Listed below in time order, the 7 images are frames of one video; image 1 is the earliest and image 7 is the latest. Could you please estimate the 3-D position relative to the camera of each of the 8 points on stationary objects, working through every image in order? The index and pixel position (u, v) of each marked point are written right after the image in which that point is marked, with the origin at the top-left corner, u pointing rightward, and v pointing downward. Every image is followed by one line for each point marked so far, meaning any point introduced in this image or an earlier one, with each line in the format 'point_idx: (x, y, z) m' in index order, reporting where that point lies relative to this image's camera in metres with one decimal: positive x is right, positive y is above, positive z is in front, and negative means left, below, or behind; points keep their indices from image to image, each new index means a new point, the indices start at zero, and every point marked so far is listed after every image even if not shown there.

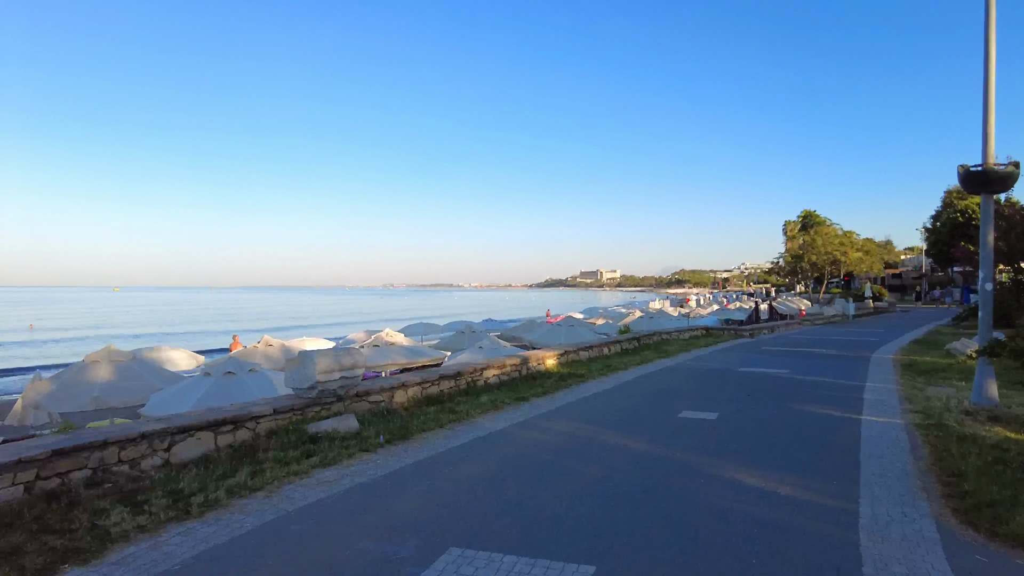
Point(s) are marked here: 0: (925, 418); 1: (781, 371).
0: (+5.3, -1.7, +7.9) m
1: (+5.5, -1.7, +12.4) m
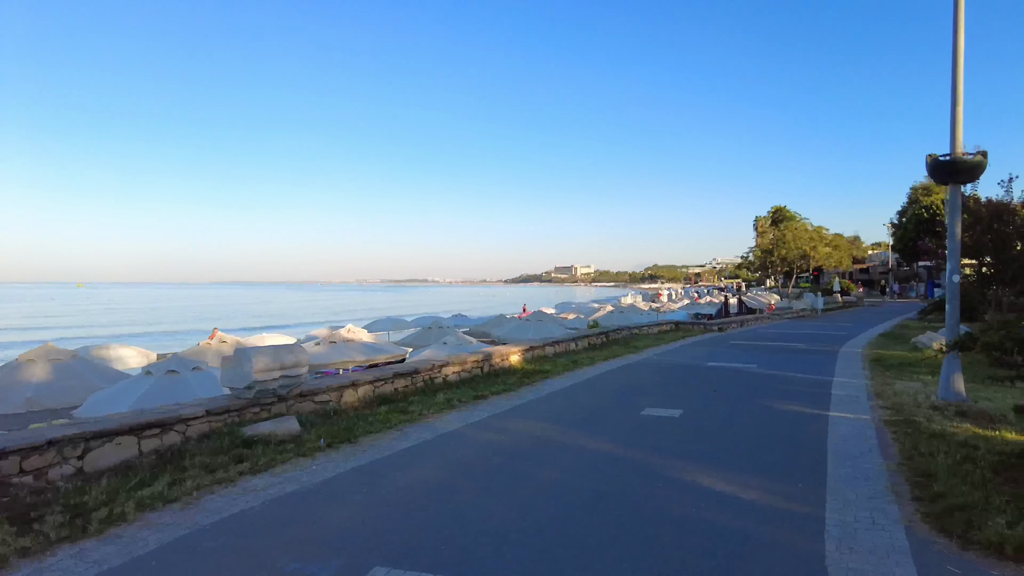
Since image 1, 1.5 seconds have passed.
0: (+4.8, -1.6, +7.7) m
1: (+4.7, -1.6, +12.2) m
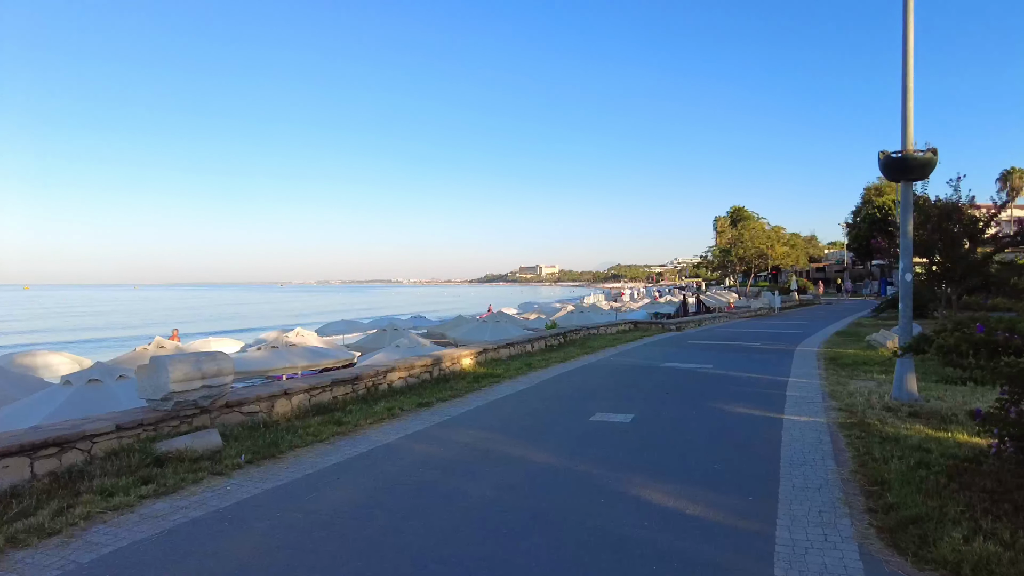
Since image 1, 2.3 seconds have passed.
0: (+4.1, -1.6, +7.5) m
1: (+3.8, -1.5, +12.0) m
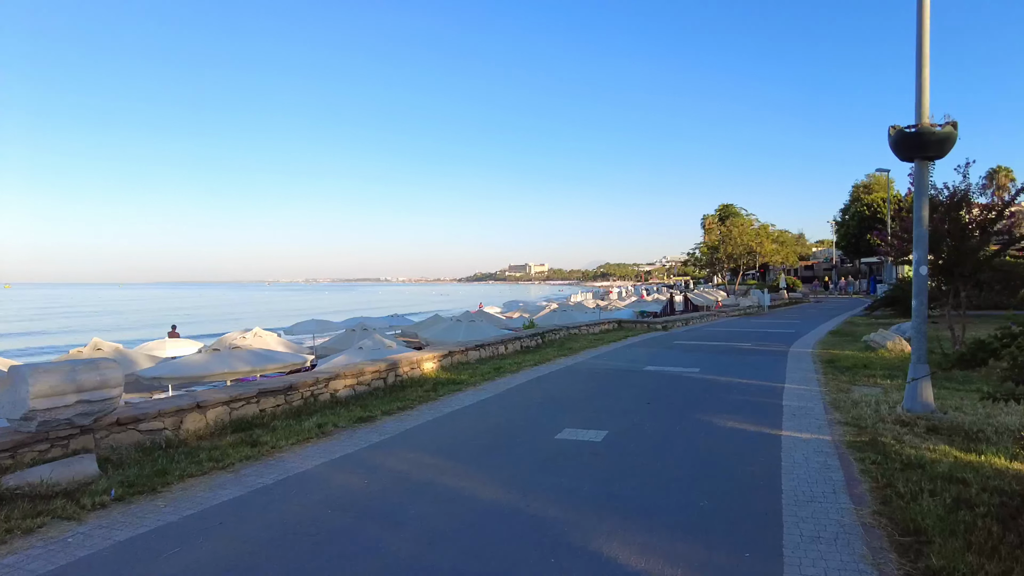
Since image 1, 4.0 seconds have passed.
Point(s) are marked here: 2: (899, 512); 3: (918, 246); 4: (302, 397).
0: (+3.6, -1.5, +6.4) m
1: (+3.2, -1.5, +10.9) m
2: (+2.6, -1.5, +4.1) m
3: (+4.8, +0.5, +7.2) m
4: (-2.7, -1.4, +8.0) m
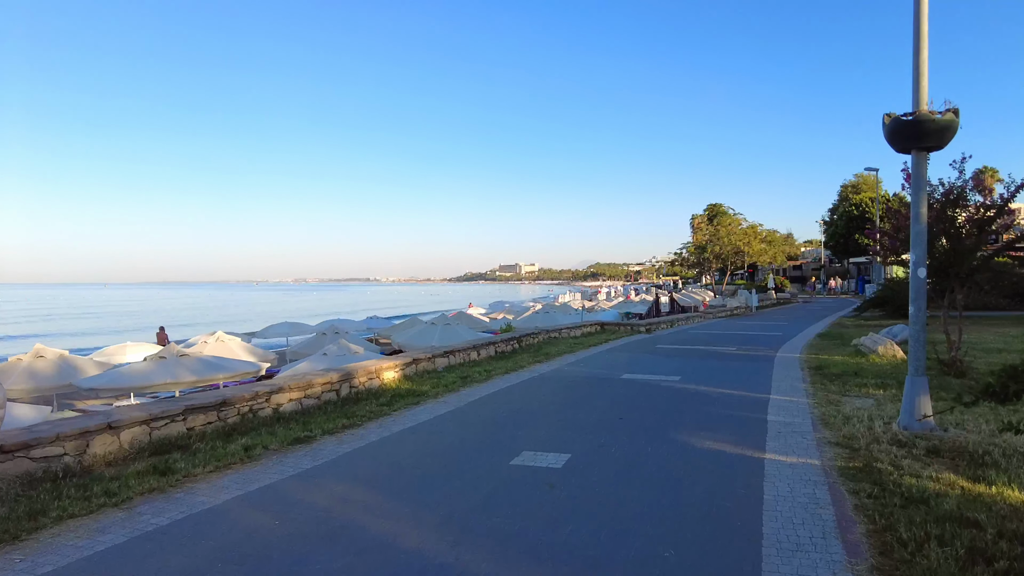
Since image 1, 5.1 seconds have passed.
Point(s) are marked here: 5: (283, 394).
0: (+3.1, -1.6, +5.7) m
1: (+2.7, -1.5, +10.2) m
2: (+2.2, -1.6, +3.4) m
3: (+4.3, +0.5, +6.5) m
4: (-3.2, -1.5, +7.2) m
5: (-2.9, -1.4, +7.9) m
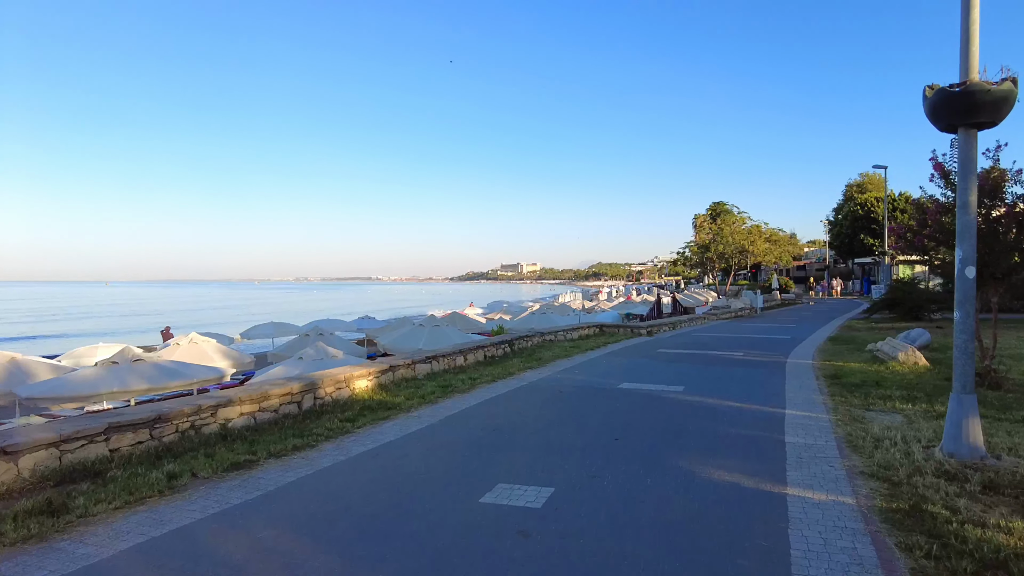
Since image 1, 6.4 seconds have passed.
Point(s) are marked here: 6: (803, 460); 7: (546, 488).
0: (+2.9, -1.6, +4.7) m
1: (+2.4, -1.5, +9.3) m
2: (+1.9, -1.6, +2.4) m
3: (+4.1, +0.4, +5.5) m
4: (-3.5, -1.5, +6.3) m
5: (-3.2, -1.3, +6.9) m
6: (+2.7, -1.6, +5.6) m
7: (+0.3, -1.6, +4.9) m
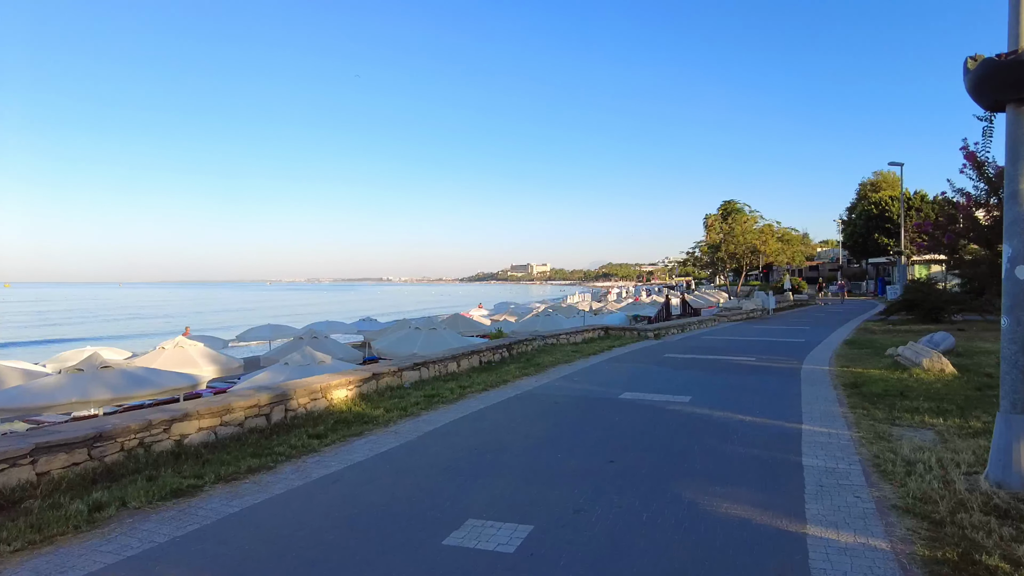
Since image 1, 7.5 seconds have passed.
0: (+2.7, -1.6, +4.0) m
1: (+2.3, -1.5, +8.5) m
2: (+1.7, -1.6, +1.7) m
3: (+3.9, +0.4, +4.7) m
4: (-3.6, -1.5, +5.6) m
5: (-3.3, -1.4, +6.3) m
6: (+2.5, -1.6, +4.9) m
7: (+0.1, -1.6, +4.2) m
